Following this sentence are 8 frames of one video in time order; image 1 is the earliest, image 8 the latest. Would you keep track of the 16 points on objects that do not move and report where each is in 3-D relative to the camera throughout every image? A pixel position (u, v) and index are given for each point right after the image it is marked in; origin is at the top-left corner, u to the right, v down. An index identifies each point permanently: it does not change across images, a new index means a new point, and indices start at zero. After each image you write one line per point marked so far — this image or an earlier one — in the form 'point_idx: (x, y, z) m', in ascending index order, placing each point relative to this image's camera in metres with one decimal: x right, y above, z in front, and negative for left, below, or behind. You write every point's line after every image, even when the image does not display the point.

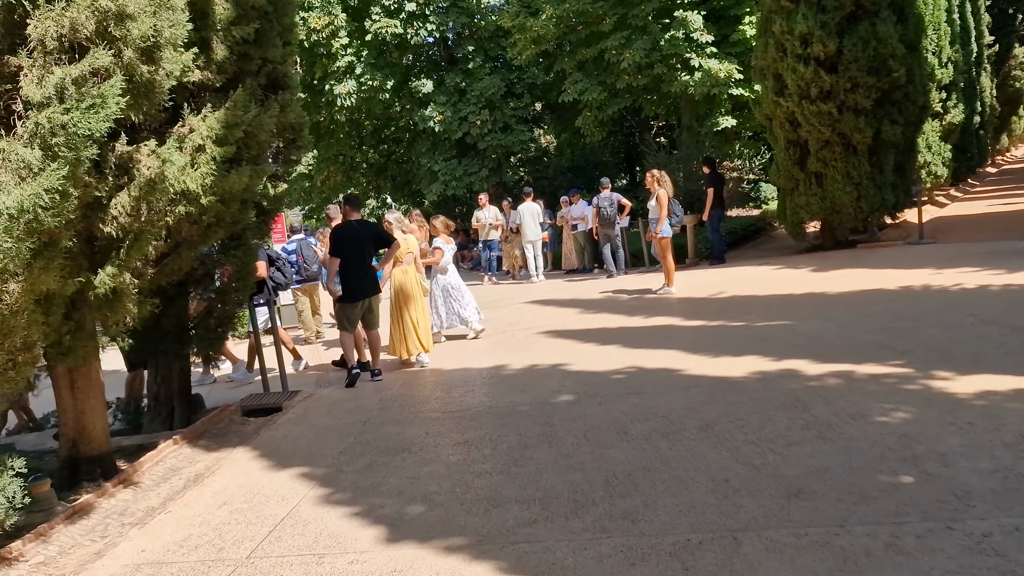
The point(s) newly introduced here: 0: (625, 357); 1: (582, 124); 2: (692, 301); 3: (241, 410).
0: (+1.0, -0.6, +7.7) m
1: (+1.7, +4.0, +20.0) m
2: (+2.4, -0.2, +11.1) m
3: (-2.5, -1.1, +7.5) m
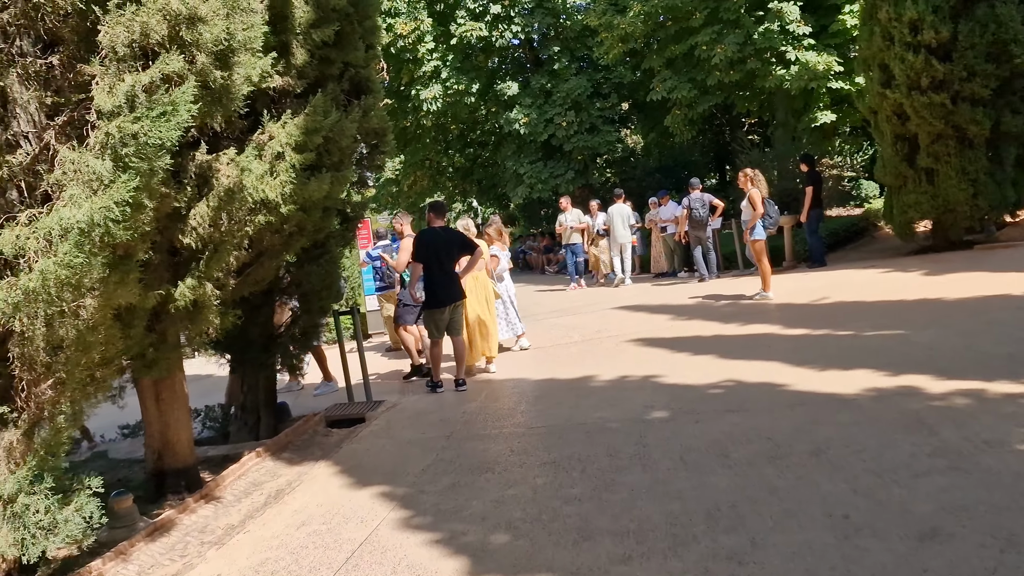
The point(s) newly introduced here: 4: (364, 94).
0: (+1.8, -0.7, +7.2) m
1: (+3.7, +3.9, +19.4) m
2: (+3.5, -0.2, +10.4) m
3: (-1.7, -1.2, +7.4) m
4: (-1.3, +1.7, +7.2) m
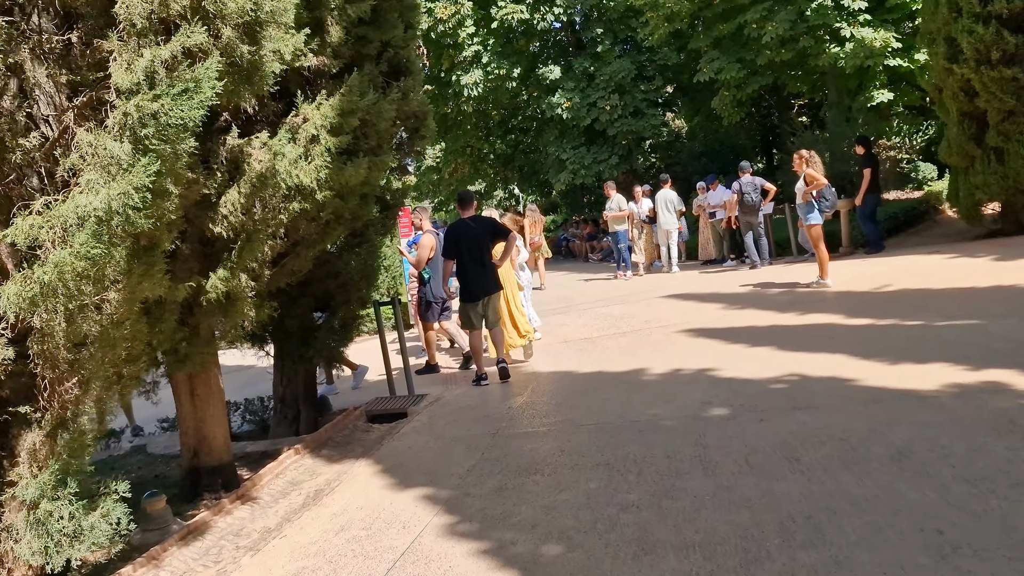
0: (+2.2, -0.6, +6.8) m
1: (+4.7, +4.1, +18.8) m
2: (+4.1, -0.1, +9.9) m
3: (-1.3, -1.1, +7.2) m
4: (-0.9, +1.8, +6.9) m
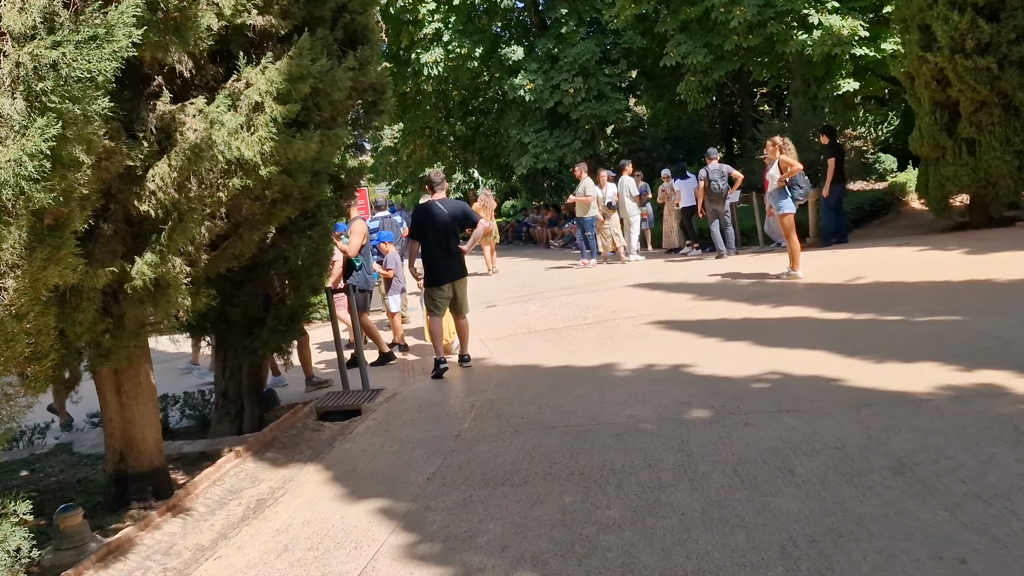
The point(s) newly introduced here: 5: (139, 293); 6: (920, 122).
0: (+1.9, -0.6, +6.4) m
1: (+3.8, +4.4, +18.4) m
2: (+3.6, 0.0, +9.6) m
3: (-1.6, -1.0, +6.6) m
4: (-1.2, +1.9, +6.3) m
5: (-2.0, 0.0, +4.4) m
6: (+5.7, +2.3, +11.5) m
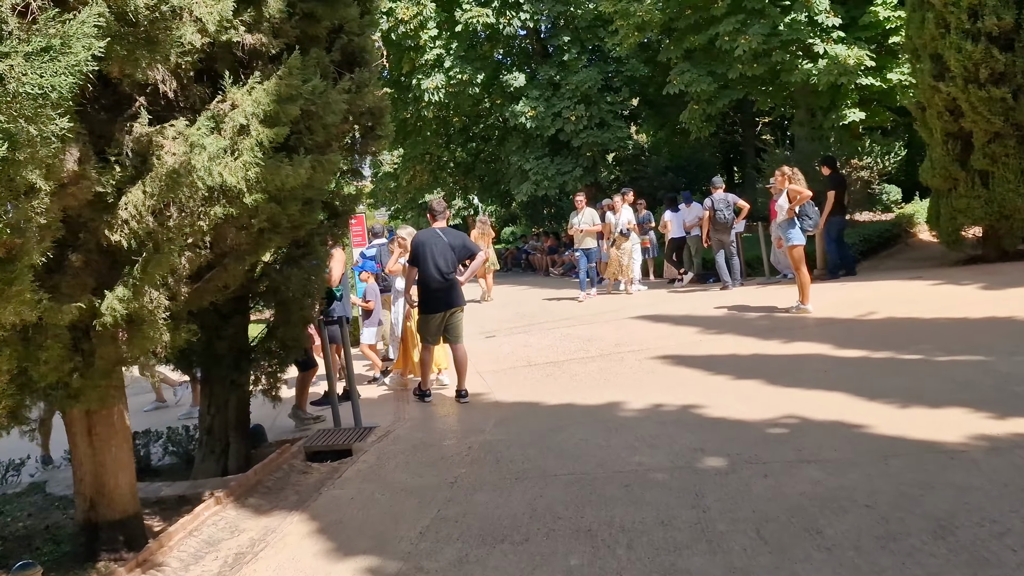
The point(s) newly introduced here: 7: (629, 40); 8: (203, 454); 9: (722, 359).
0: (+1.9, -0.8, +6.1) m
1: (+3.9, +3.7, +18.2) m
2: (+3.6, -0.4, +9.3) m
3: (-1.6, -1.2, +6.3) m
4: (-1.1, +1.6, +6.0) m
5: (-1.9, -0.2, +4.0) m
6: (+5.7, +1.8, +11.2) m
7: (+2.6, +5.5, +18.5) m
8: (-2.5, -1.4, +6.8) m
9: (+2.1, -0.7, +8.2) m
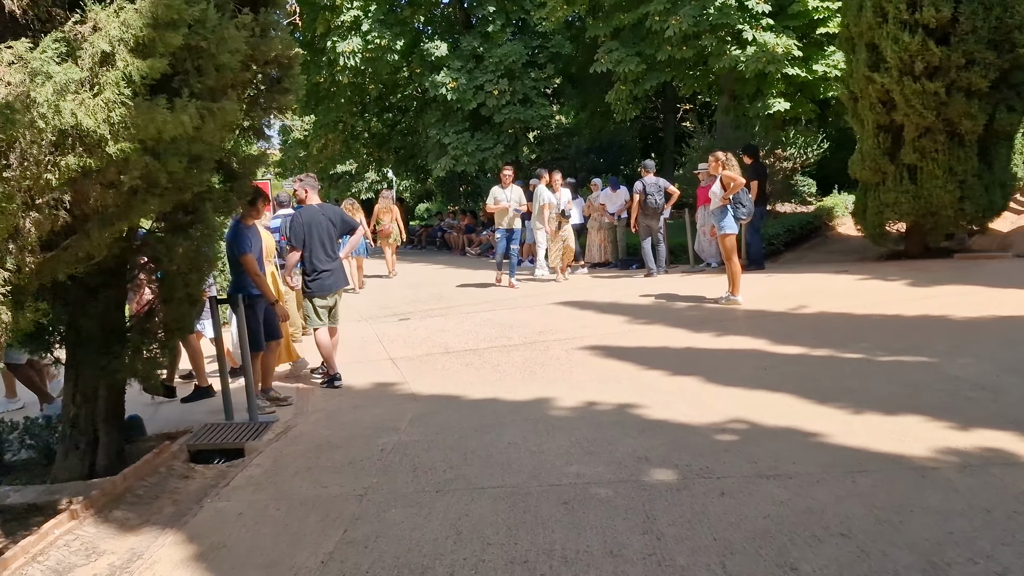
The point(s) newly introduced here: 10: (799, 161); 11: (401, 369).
0: (+1.4, -0.8, +5.6) m
1: (+2.2, +4.0, +17.8) m
2: (+2.8, -0.3, +9.0) m
3: (-2.1, -1.1, +5.4) m
4: (-1.6, +1.8, +5.2) m
5: (-2.2, -0.1, +3.1) m
6: (+4.7, +1.9, +11.1) m
7: (+1.0, +5.9, +17.8) m
8: (-3.1, -1.1, +5.8) m
9: (+1.3, -0.6, +7.7) m
10: (+5.8, +2.6, +16.8) m
11: (-1.1, -0.8, +8.1) m
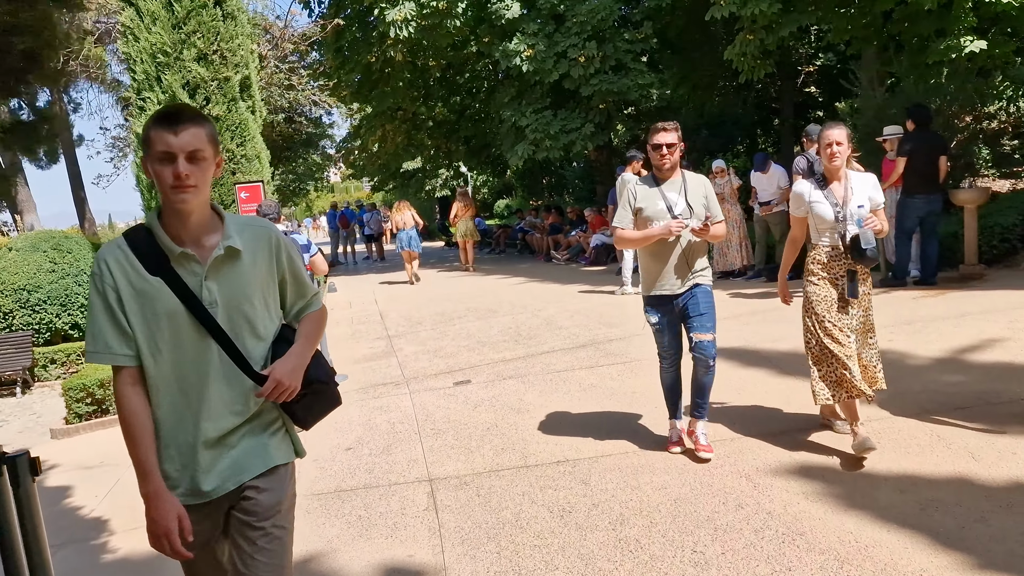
0: (+1.8, -1.1, +1.6) m
1: (+3.7, +3.9, +13.7) m
2: (+3.5, -0.6, +4.9) m
3: (-1.7, -1.6, +1.8) m
4: (-1.3, +1.3, +1.5) m
5: (-2.1, -0.6, -0.4) m
6: (+5.6, +1.7, +6.7) m
7: (+2.4, +5.7, +13.8) m
8: (-2.6, -1.7, +2.4) m
9: (+2.0, -0.9, +3.7) m
10: (+7.3, +2.5, +12.3) m
11: (-0.4, -1.2, +4.4) m
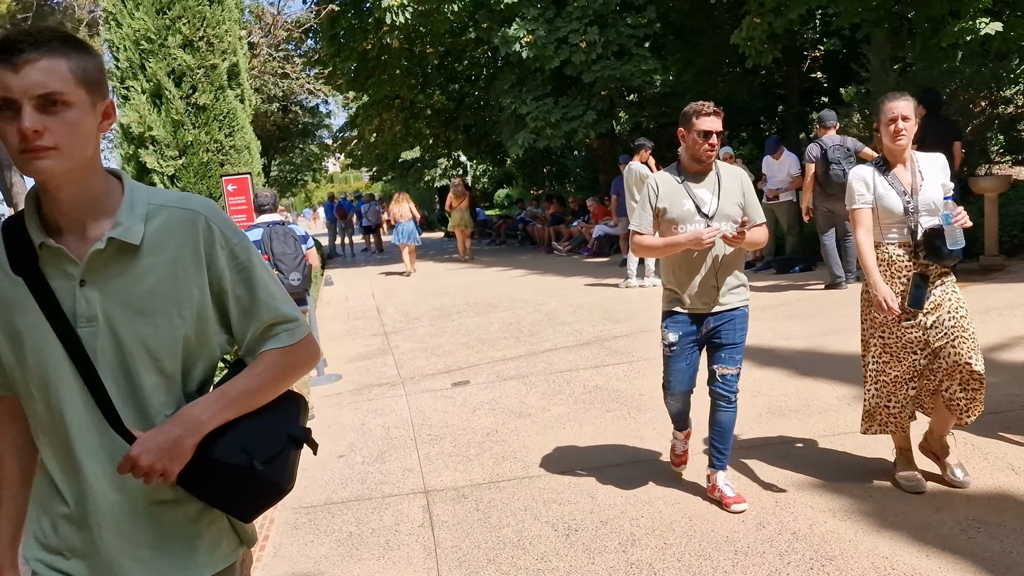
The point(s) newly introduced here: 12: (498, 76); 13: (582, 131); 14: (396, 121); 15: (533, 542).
0: (+1.8, -1.2, +1.3) m
1: (+3.7, +4.0, +13.3) m
2: (+3.5, -0.5, +4.5) m
3: (-1.7, -1.6, +1.5) m
4: (-1.3, +1.3, +1.2) m
5: (-2.1, -0.7, -0.7) m
6: (+5.5, +1.8, +6.4) m
7: (+2.4, +5.8, +13.4) m
8: (-2.6, -1.7, +2.1) m
9: (+2.0, -0.9, +3.4) m
10: (+7.3, +2.6, +11.9) m
11: (-0.4, -1.2, +4.1) m
12: (-0.3, +4.6, +18.0) m
13: (+1.4, +3.1, +16.3) m
14: (-2.8, +4.0, +19.9) m
15: (+0.1, -1.2, +3.8) m
